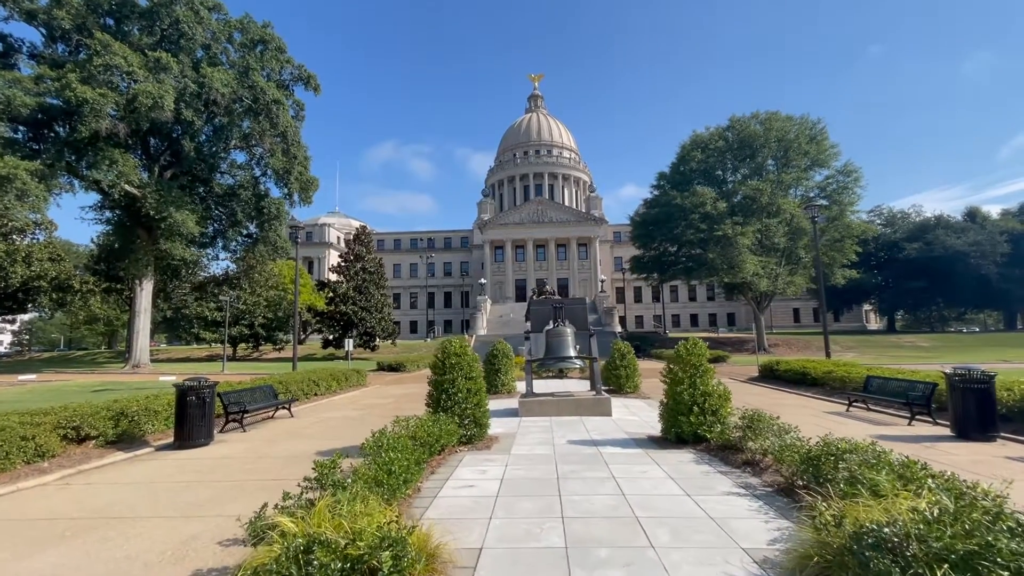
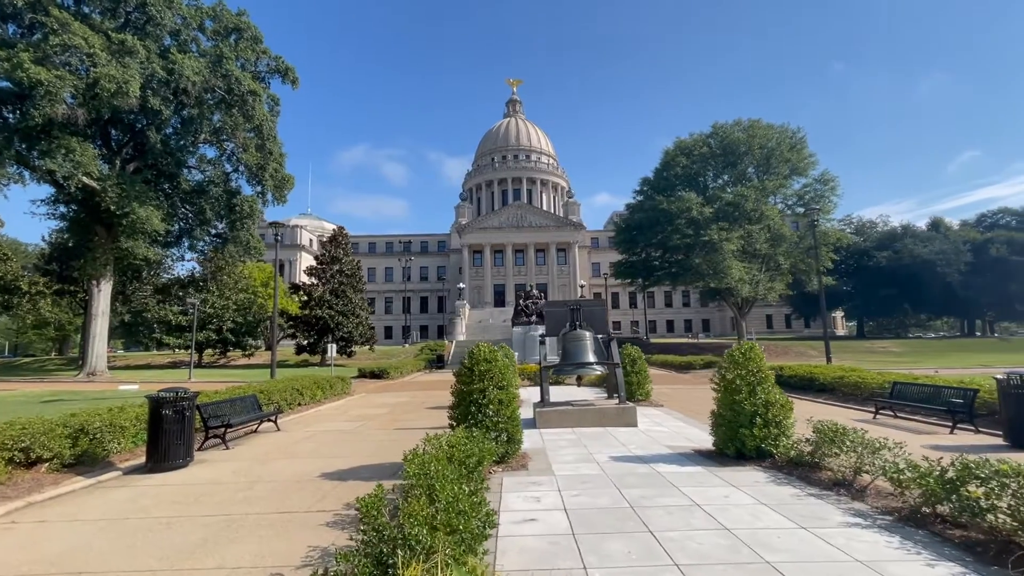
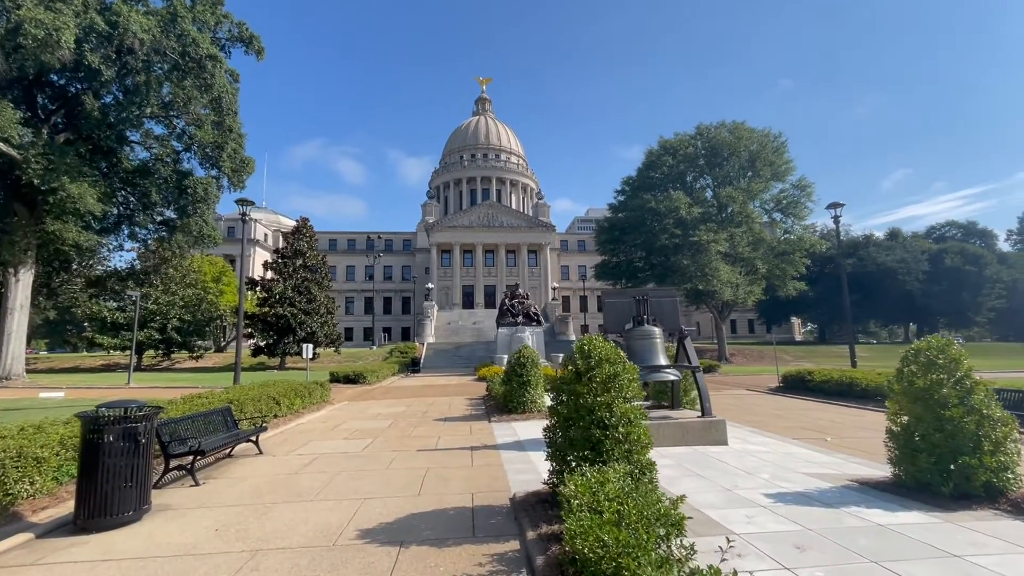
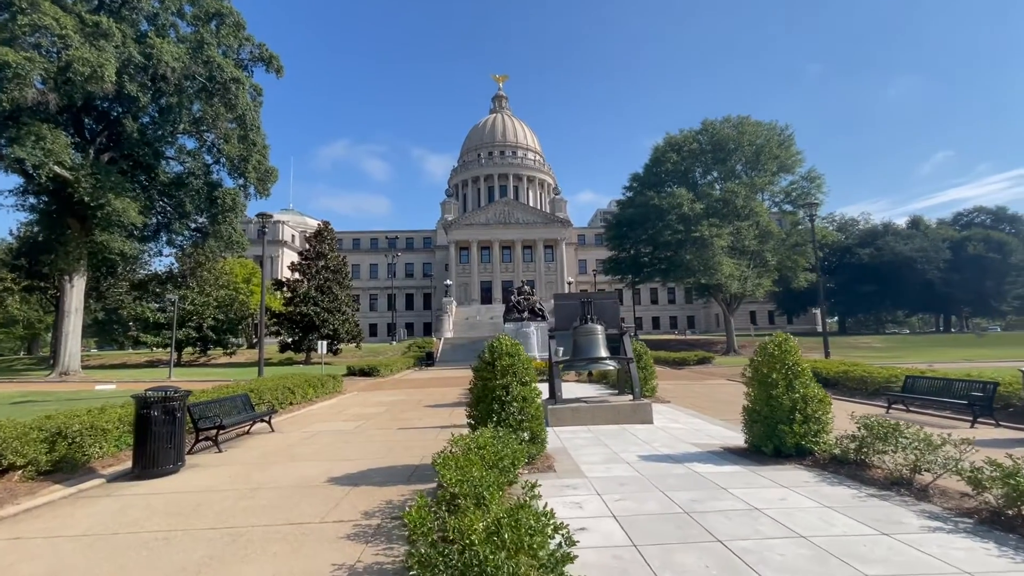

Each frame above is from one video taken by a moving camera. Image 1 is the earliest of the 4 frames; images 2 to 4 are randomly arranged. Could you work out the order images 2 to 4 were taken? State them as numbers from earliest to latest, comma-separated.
2, 4, 3
